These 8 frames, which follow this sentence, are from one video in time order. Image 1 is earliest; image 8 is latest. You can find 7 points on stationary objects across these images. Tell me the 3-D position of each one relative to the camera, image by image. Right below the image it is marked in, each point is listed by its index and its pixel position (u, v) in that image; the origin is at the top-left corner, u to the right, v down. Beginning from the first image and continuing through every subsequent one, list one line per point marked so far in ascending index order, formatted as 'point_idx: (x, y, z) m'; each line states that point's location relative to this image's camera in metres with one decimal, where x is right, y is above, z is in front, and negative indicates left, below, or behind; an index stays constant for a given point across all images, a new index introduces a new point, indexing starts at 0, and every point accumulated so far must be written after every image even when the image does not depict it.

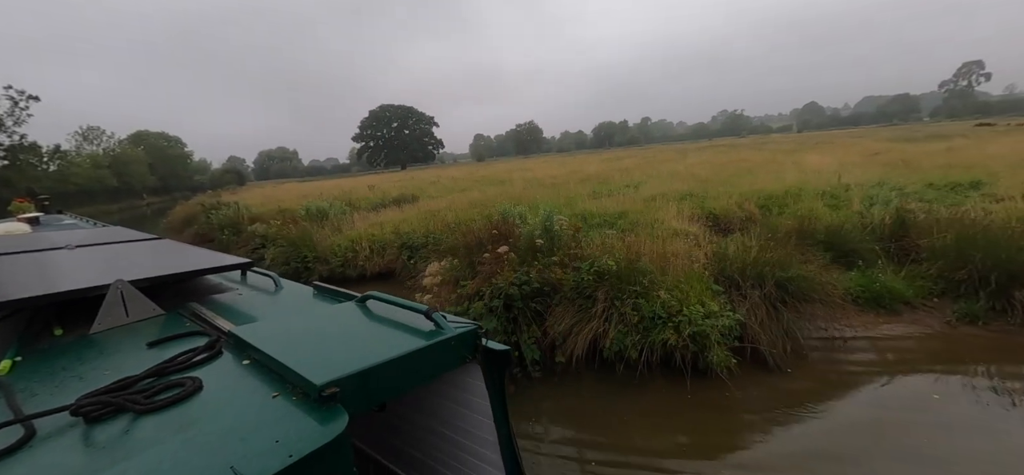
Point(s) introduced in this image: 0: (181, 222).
0: (-13.0, +0.6, +15.7) m
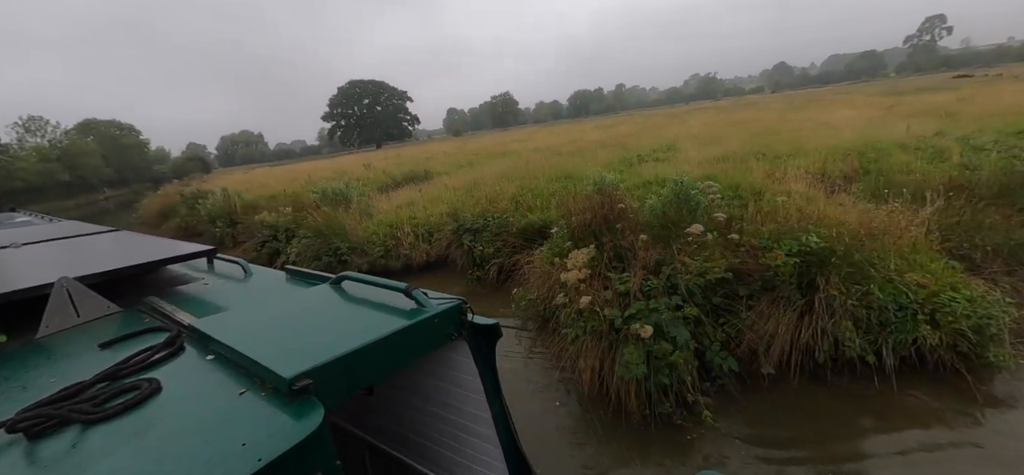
0: (-12.5, +0.7, +14.1) m
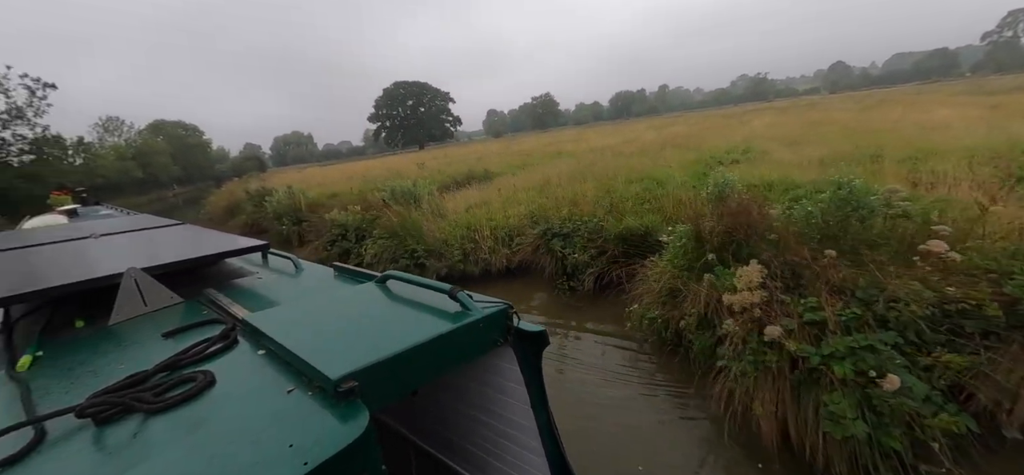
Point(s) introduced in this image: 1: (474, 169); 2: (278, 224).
0: (-10.6, +0.9, +14.7) m
1: (-1.1, +2.0, +11.7) m
2: (-5.0, +0.3, +8.5) m
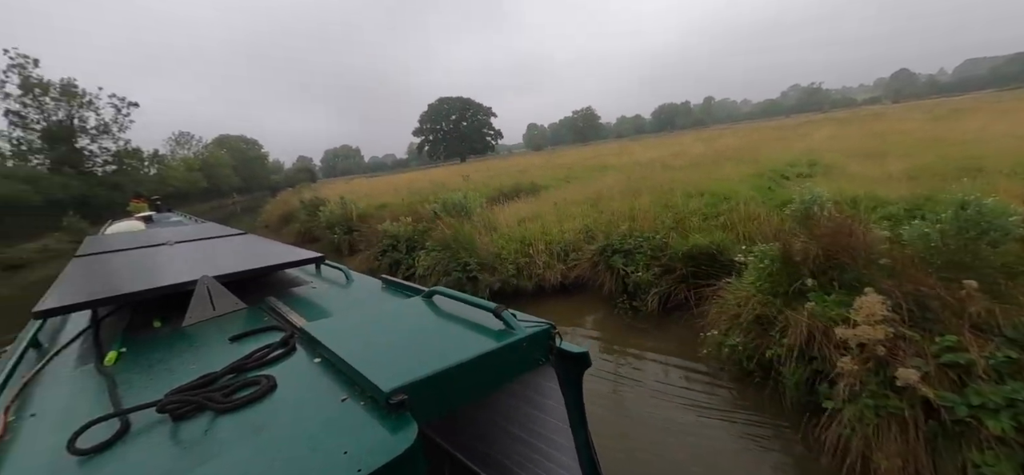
0: (-9.0, +0.7, +15.5) m
1: (+0.2, +1.6, +11.6) m
2: (-4.0, +0.1, +8.8) m
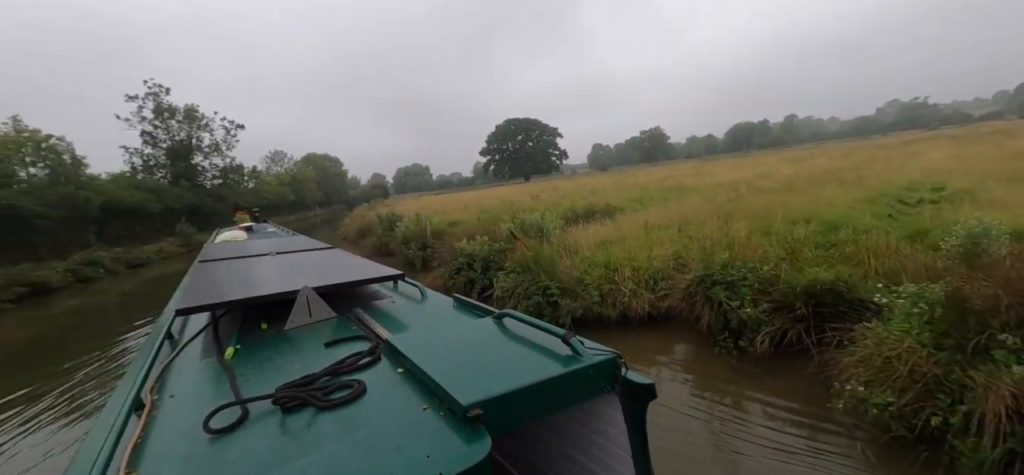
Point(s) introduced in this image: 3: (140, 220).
0: (-6.4, +0.2, +16.5) m
1: (+2.2, +1.0, +11.3) m
2: (-2.4, -0.2, +9.1) m
3: (-17.7, +0.8, +19.1) m
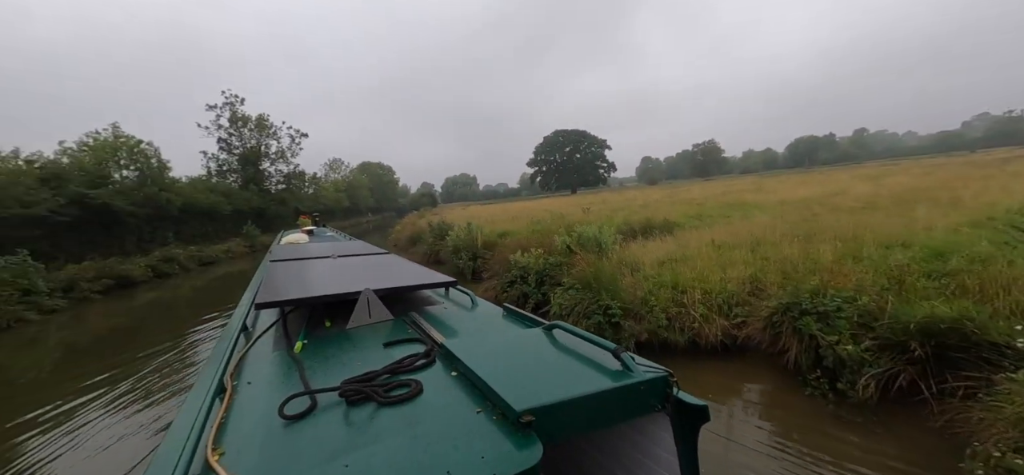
0: (-4.5, -0.1, +16.8) m
1: (+3.5, +0.6, +10.8) m
2: (-1.3, -0.4, +9.1) m
3: (-15.5, +0.9, +20.7) m
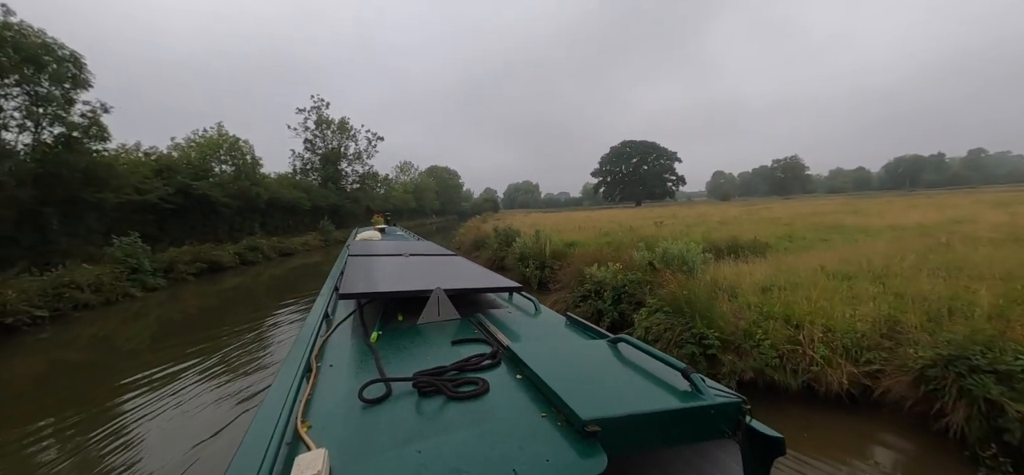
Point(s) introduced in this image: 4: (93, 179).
0: (-1.9, -0.3, +17.0) m
1: (+5.2, +0.1, +9.9) m
2: (+0.1, -0.6, +8.8) m
3: (-12.2, +1.3, +22.3) m
4: (-10.9, +1.5, +10.3) m
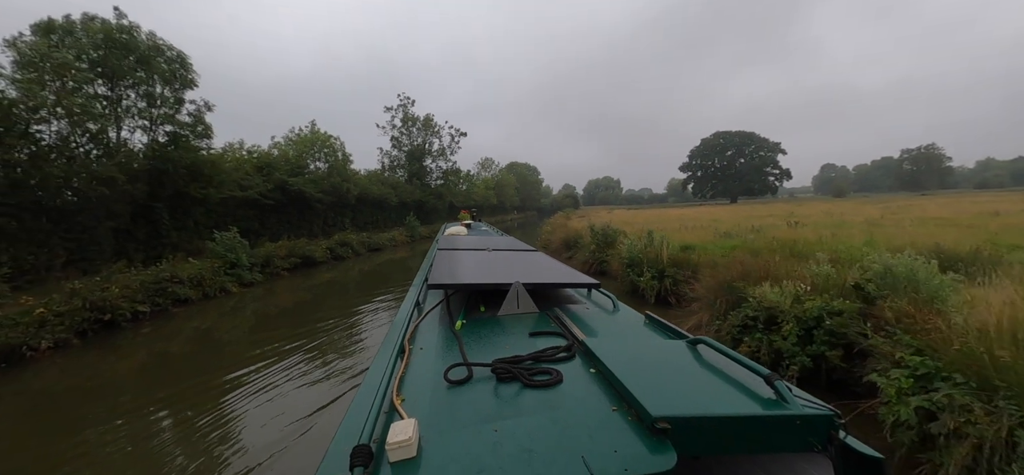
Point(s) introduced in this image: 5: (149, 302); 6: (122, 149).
0: (+1.5, -0.2, +16.0) m
1: (+7.2, 0.0, +7.7) m
2: (+2.0, -0.6, +7.6) m
3: (-7.5, +1.5, +23.1) m
4: (-8.5, +1.7, +11.1) m
5: (-6.9, -1.2, +7.8) m
6: (-8.9, +2.0, +9.4) m
